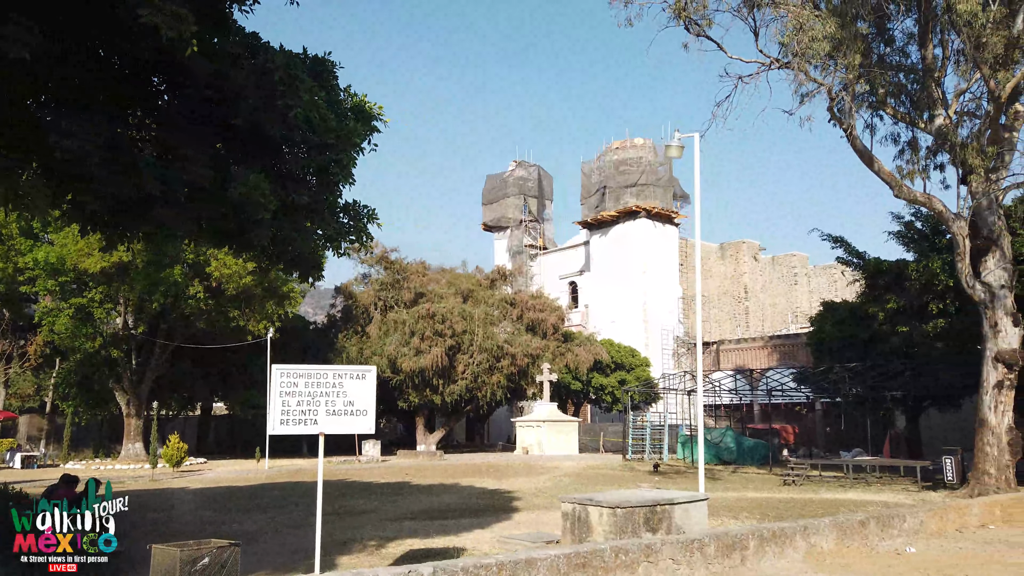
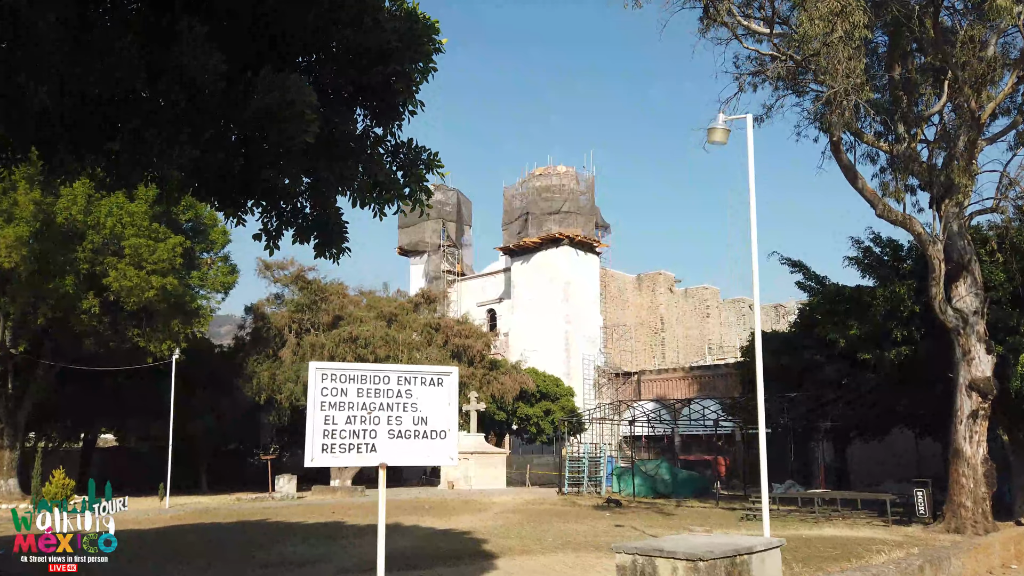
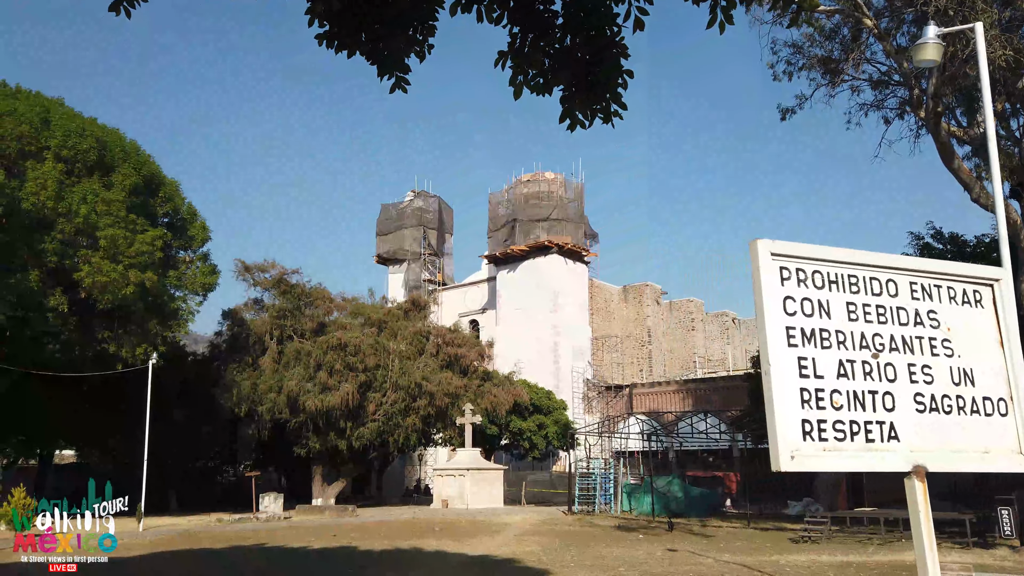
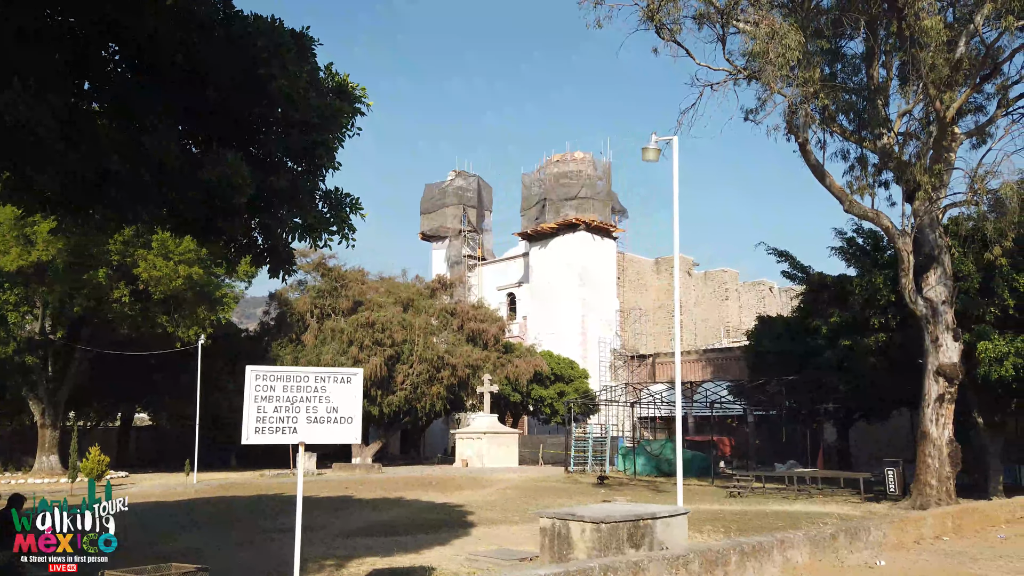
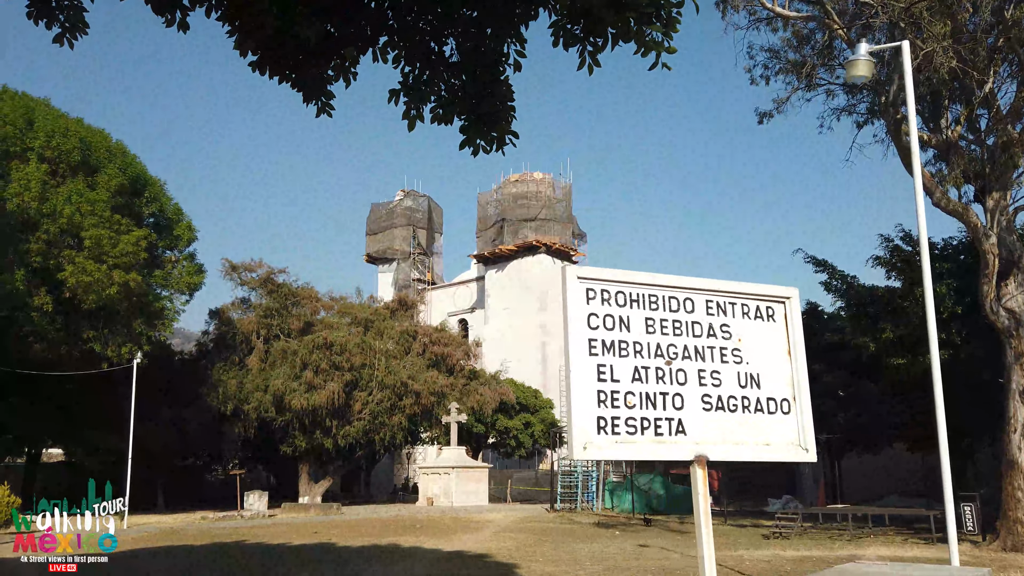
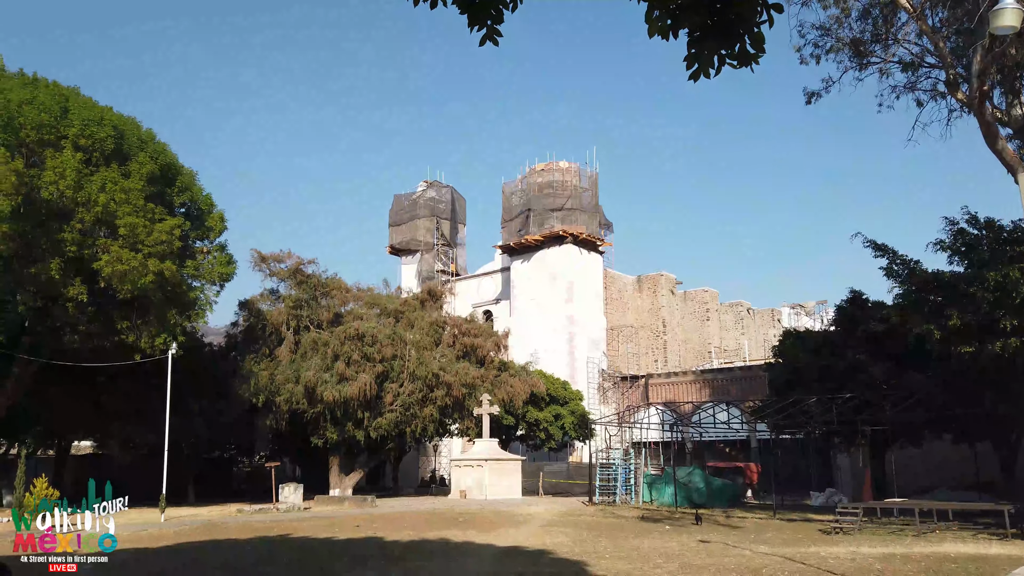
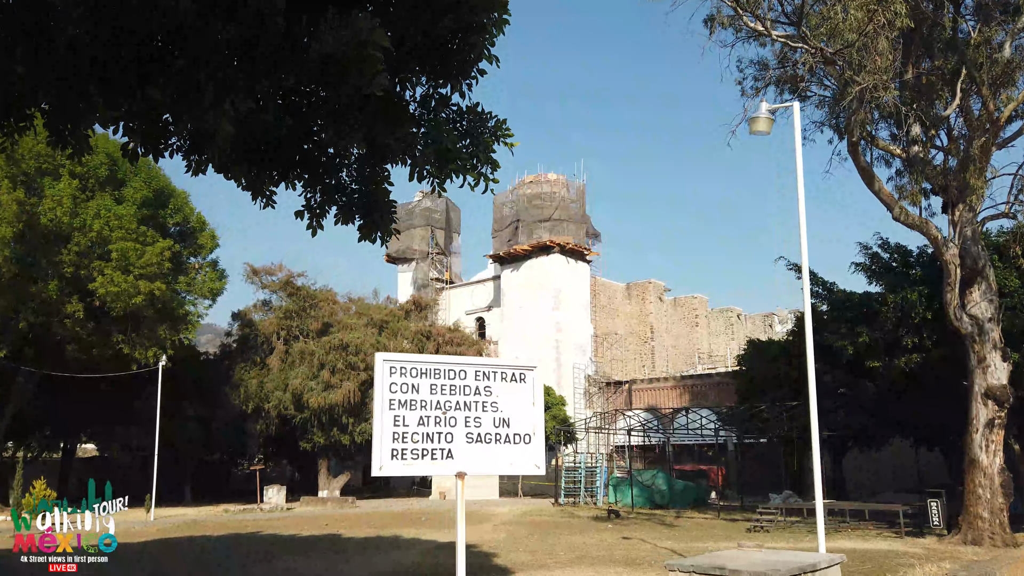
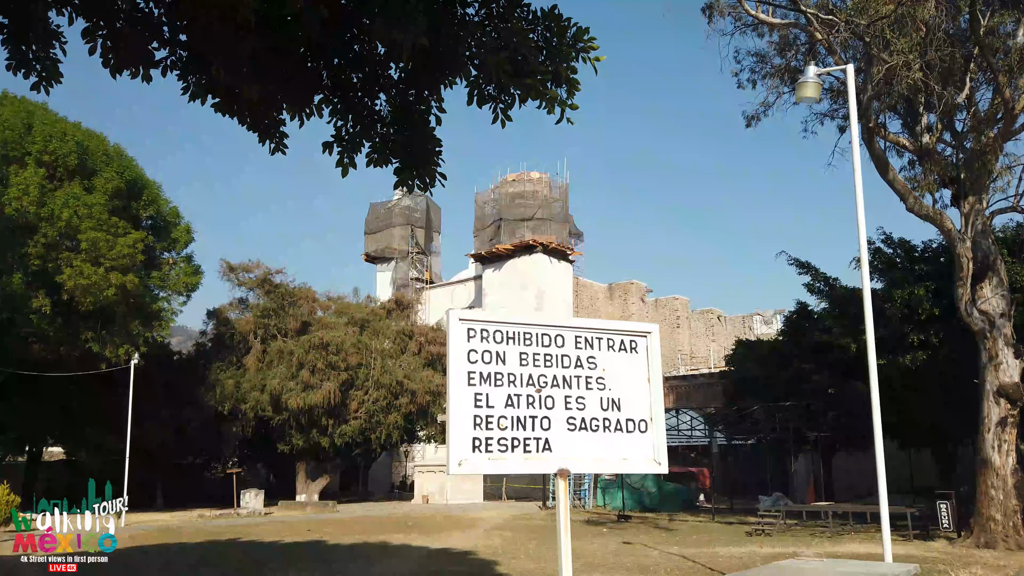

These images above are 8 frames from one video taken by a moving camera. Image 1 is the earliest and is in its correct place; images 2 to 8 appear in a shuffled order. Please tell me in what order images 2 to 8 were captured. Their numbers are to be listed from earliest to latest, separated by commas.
4, 2, 7, 8, 5, 3, 6
